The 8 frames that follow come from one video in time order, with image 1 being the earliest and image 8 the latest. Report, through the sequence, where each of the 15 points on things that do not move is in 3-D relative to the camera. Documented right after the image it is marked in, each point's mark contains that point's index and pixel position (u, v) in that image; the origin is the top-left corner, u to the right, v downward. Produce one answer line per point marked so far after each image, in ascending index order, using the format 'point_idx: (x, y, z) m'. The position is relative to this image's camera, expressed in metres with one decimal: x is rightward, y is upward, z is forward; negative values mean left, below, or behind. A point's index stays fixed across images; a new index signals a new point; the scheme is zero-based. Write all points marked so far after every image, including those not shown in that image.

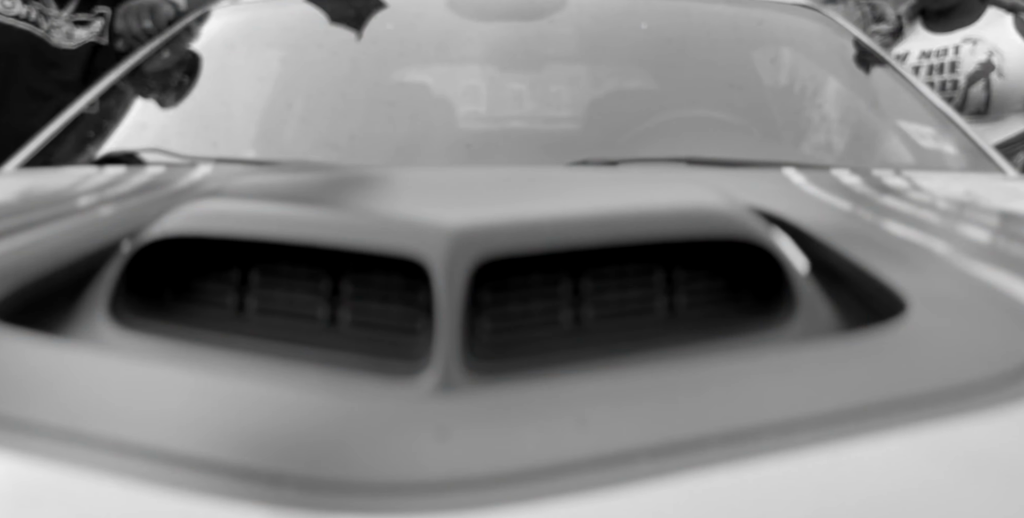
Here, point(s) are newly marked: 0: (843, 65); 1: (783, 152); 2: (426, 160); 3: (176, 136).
0: (+0.7, +0.4, +1.6) m
1: (+0.5, +0.2, +1.3) m
2: (-0.2, +0.2, +1.3) m
3: (-0.7, +0.2, +1.5) m
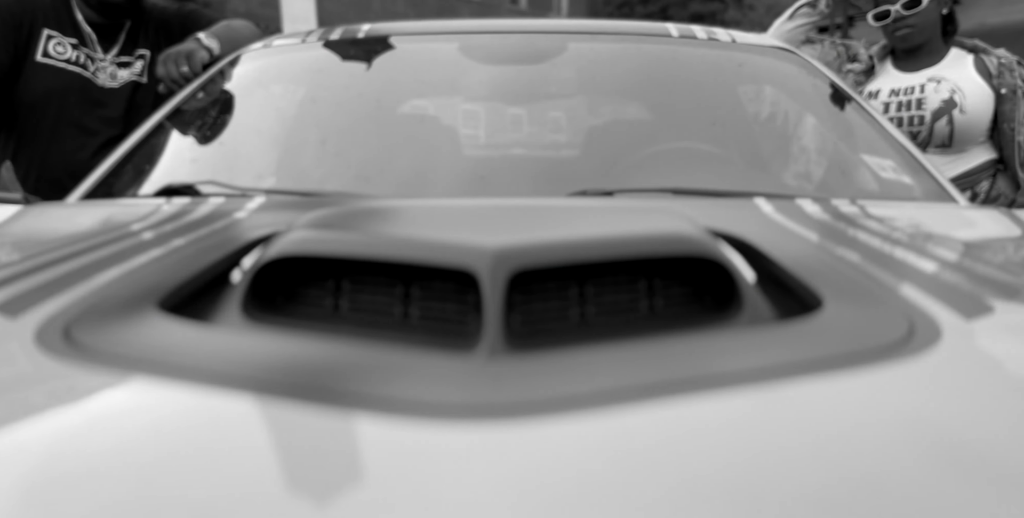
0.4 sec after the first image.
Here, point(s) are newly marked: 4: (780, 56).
0: (+0.7, +0.4, +1.8) m
1: (+0.5, +0.2, +1.5) m
2: (-0.2, +0.1, +1.5) m
3: (-0.7, +0.2, +1.6) m
4: (+0.6, +0.5, +1.9) m
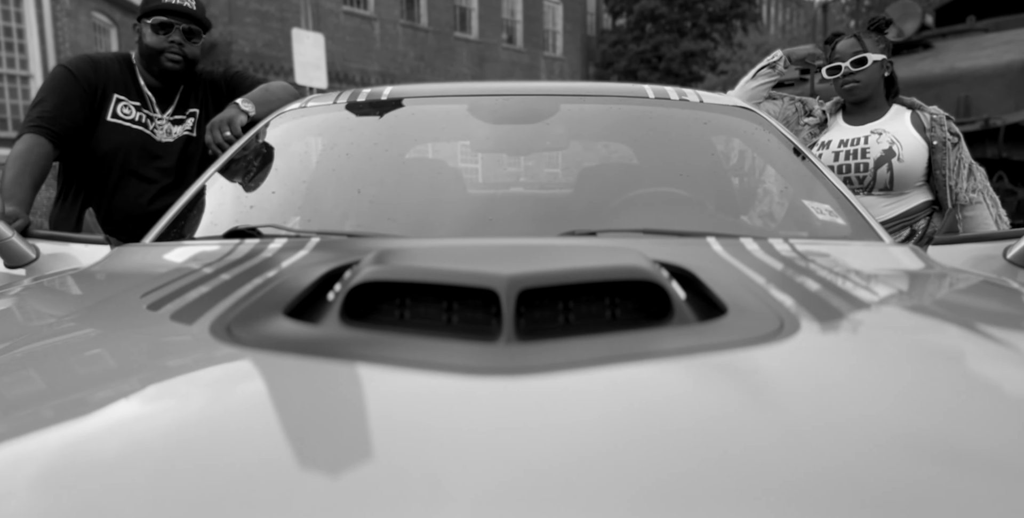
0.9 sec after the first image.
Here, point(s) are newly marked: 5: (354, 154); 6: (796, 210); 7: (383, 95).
0: (+0.7, +0.3, +2.1) m
1: (+0.5, +0.1, +1.8) m
2: (-0.2, +0.1, +1.8) m
3: (-0.7, +0.1, +1.9) m
4: (+0.6, +0.4, +2.2) m
5: (-0.5, +0.3, +2.1) m
6: (+0.7, +0.1, +1.9) m
7: (-0.4, +0.5, +2.3) m
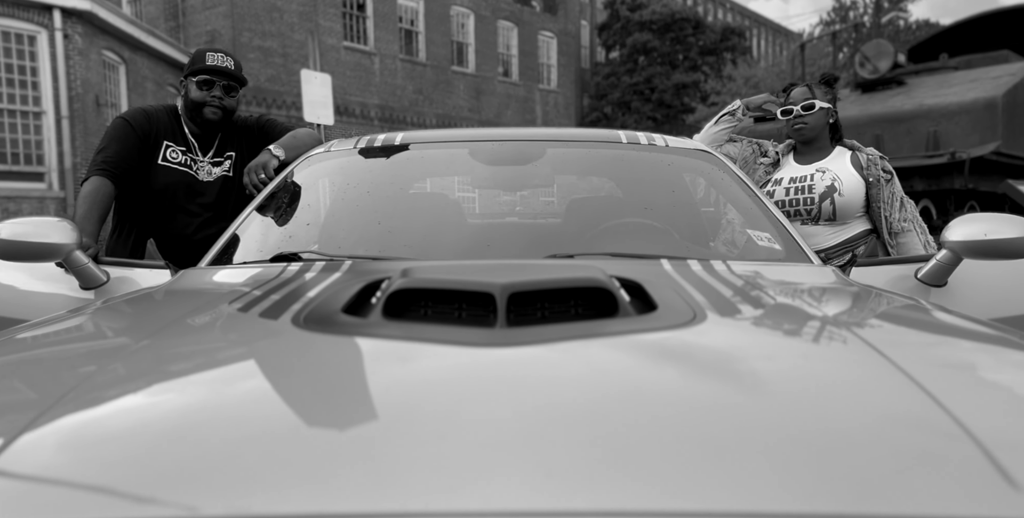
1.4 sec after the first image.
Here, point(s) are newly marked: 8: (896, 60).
0: (+0.7, +0.2, +2.5) m
1: (+0.5, 0.0, +2.2) m
2: (-0.2, 0.0, +2.1) m
3: (-0.7, +0.1, +2.2) m
4: (+0.6, +0.4, +2.6) m
5: (-0.5, +0.2, +2.4) m
6: (+0.7, +0.1, +2.2) m
7: (-0.4, +0.4, +2.7) m
8: (+4.4, +2.3, +8.7) m
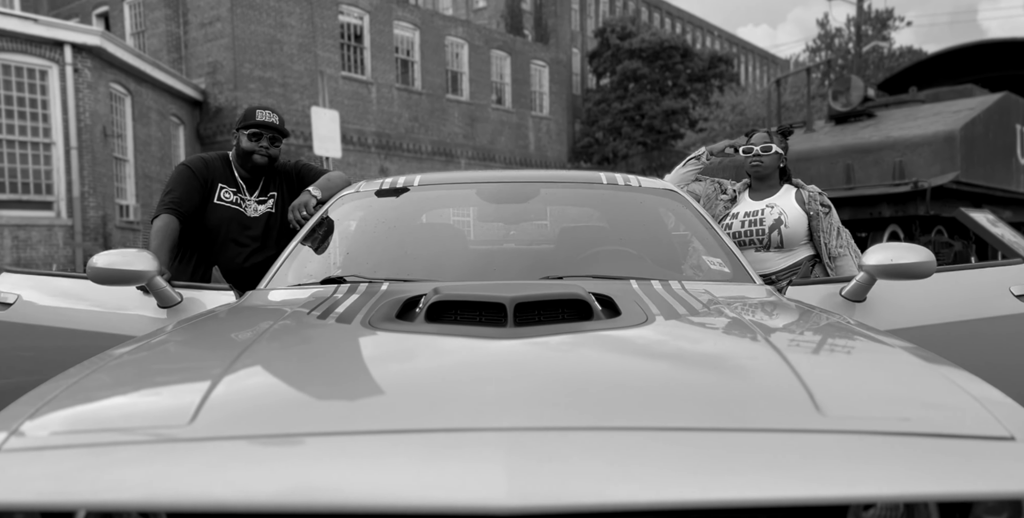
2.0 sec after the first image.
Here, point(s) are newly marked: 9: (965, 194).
0: (+0.7, +0.1, +3.0) m
1: (+0.5, 0.0, +2.6) m
2: (-0.2, -0.1, +2.6) m
3: (-0.7, 0.0, +2.7) m
4: (+0.6, +0.3, +3.1) m
5: (-0.5, +0.1, +2.9) m
6: (+0.7, 0.0, +2.7) m
7: (-0.4, +0.3, +3.2) m
8: (+4.3, +2.0, +9.3) m
9: (+4.7, +0.7, +7.8) m
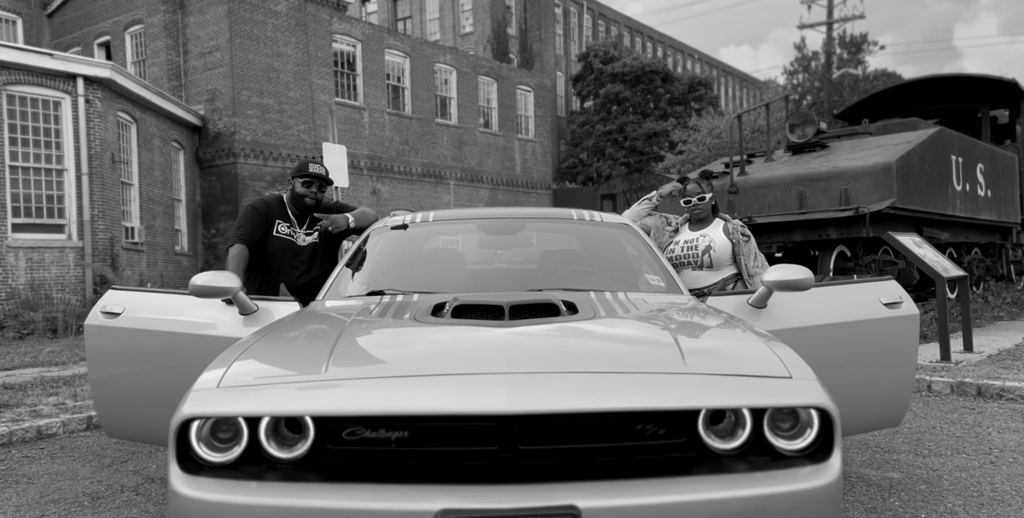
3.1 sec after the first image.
0: (+0.7, +0.1, +3.9) m
1: (+0.5, -0.1, +3.5) m
2: (-0.2, -0.1, +3.5) m
3: (-0.7, -0.1, +3.6) m
4: (+0.6, +0.2, +4.0) m
5: (-0.5, 0.0, +3.8) m
6: (+0.7, -0.1, +3.6) m
7: (-0.5, +0.2, +4.0) m
8: (+4.2, +1.8, +10.3) m
9: (+4.6, +0.5, +8.8) m
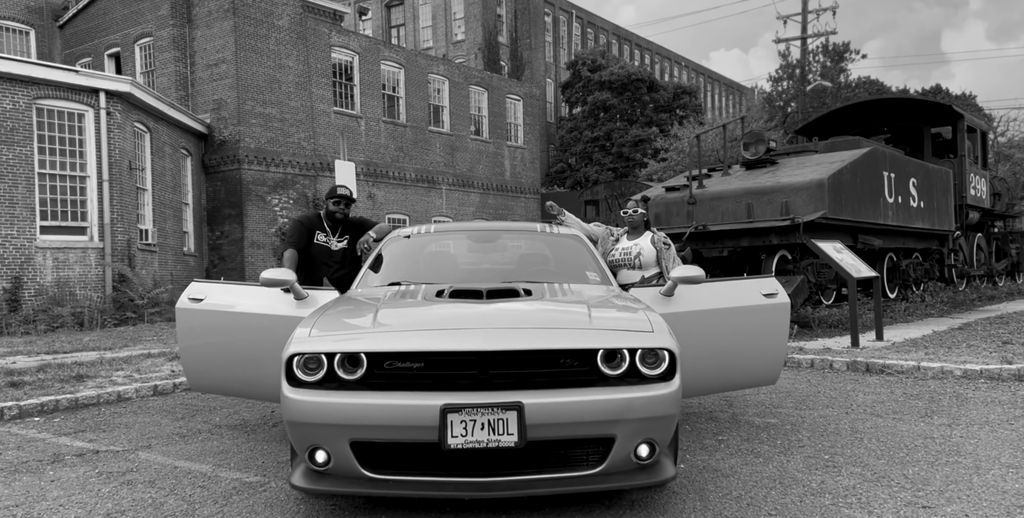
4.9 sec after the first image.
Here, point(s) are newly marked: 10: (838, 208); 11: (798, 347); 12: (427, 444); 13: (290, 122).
0: (+0.5, 0.0, +5.2) m
1: (+0.4, -0.1, +4.9) m
2: (-0.4, -0.1, +4.8) m
3: (-0.8, -0.1, +4.9) m
4: (+0.4, +0.2, +5.4) m
5: (-0.6, 0.0, +5.1) m
6: (+0.5, -0.1, +5.0) m
7: (-0.6, +0.2, +5.4) m
8: (+4.0, +1.7, +11.7) m
9: (+4.4, +0.4, +10.2) m
10: (+4.4, +0.7, +10.1) m
11: (+3.0, -0.9, +8.0) m
12: (-0.4, -0.8, +3.2) m
13: (-5.7, +3.5, +19.7) m
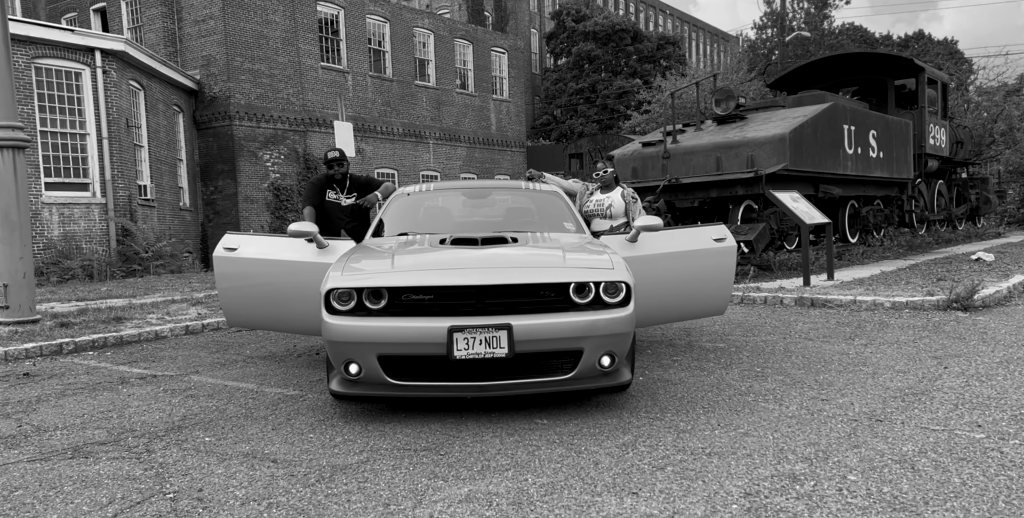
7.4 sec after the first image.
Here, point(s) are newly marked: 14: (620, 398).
0: (+0.4, +0.4, +6.1) m
1: (+0.3, +0.2, +5.8) m
2: (-0.5, +0.2, +5.7) m
3: (-0.9, +0.2, +5.8) m
4: (+0.3, +0.6, +6.2) m
5: (-0.7, +0.4, +6.0) m
6: (+0.4, +0.3, +5.8) m
7: (-0.7, +0.6, +6.2) m
8: (+3.7, +2.6, +12.5) m
9: (+4.2, +1.2, +11.1) m
10: (+4.2, +1.4, +11.0) m
11: (+2.9, -0.3, +9.0) m
12: (-0.4, -0.5, +4.1) m
13: (-6.1, +4.7, +20.2) m
14: (+0.6, -0.8, +4.5) m
